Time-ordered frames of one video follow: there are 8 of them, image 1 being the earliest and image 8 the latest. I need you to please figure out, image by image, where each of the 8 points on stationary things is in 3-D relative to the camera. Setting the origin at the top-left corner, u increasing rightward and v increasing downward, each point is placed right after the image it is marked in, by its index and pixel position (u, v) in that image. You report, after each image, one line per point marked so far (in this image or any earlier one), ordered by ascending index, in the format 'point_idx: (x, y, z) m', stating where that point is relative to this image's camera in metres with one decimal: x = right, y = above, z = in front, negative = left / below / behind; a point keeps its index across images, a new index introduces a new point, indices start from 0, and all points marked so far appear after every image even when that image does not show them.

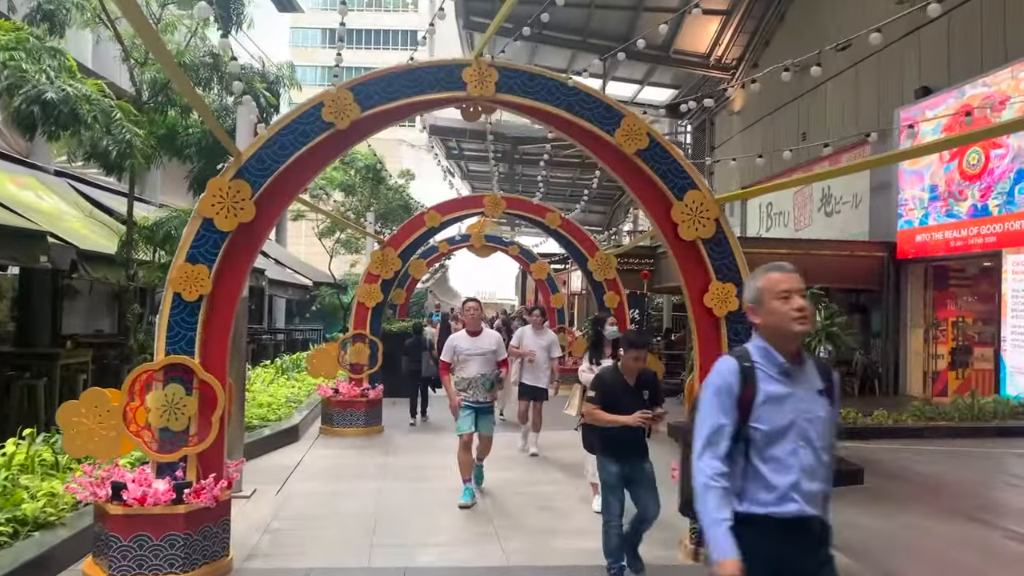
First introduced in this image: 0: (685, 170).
0: (+1.1, +0.8, +5.1) m
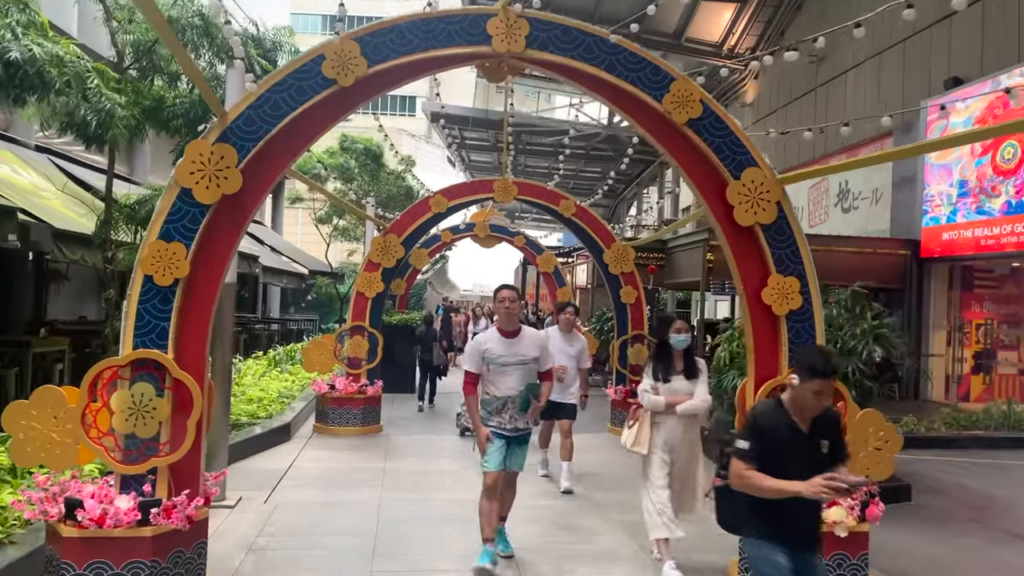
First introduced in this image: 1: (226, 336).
0: (+1.3, +0.8, +4.4) m
1: (-2.2, -0.4, +6.0) m
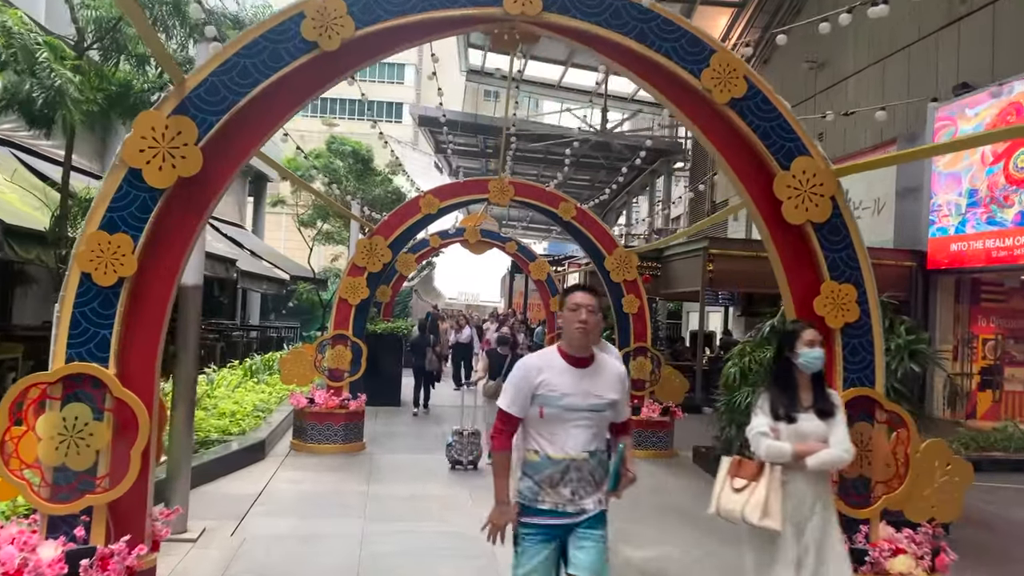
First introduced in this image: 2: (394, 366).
0: (+1.3, +0.8, +3.8) m
1: (-2.2, -0.4, +5.3) m
2: (-1.9, -1.3, +12.8) m
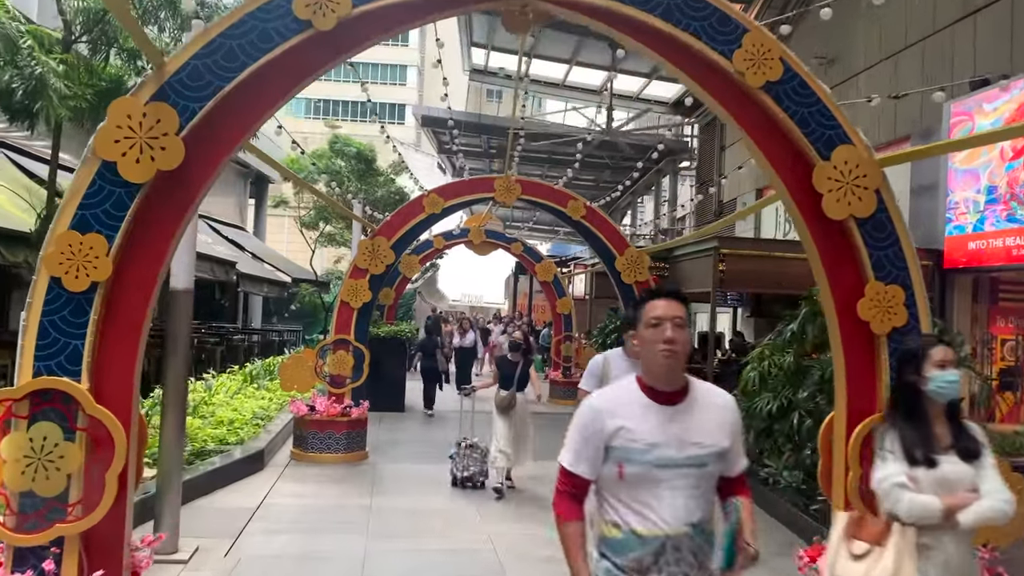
0: (+1.4, +0.8, +3.4) m
1: (-2.1, -0.4, +5.0) m
2: (-1.8, -1.3, +12.5) m
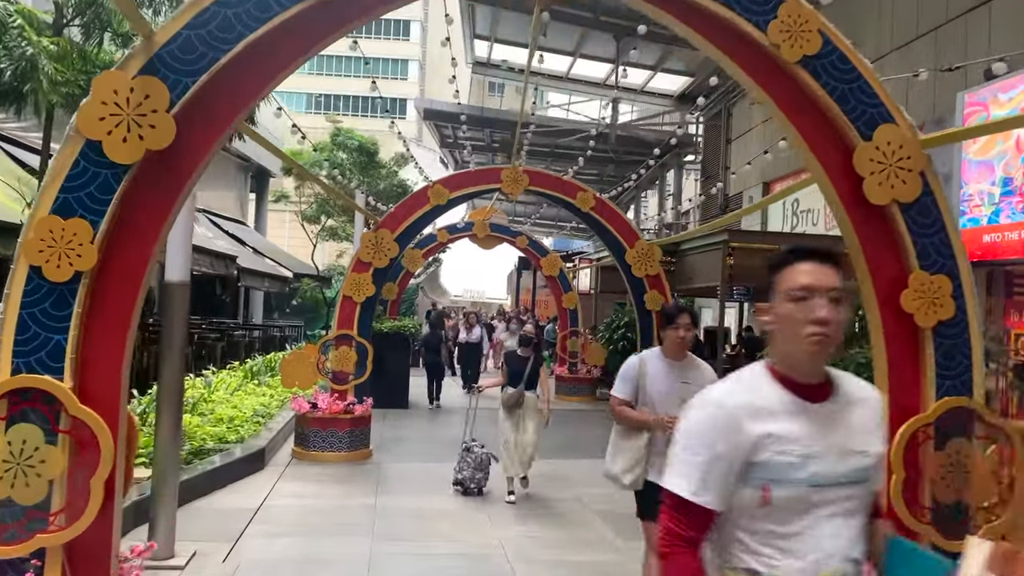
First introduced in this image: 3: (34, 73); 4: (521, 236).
0: (+1.5, +0.8, +3.2) m
1: (-2.0, -0.4, +4.8) m
2: (-1.7, -1.2, +12.3) m
3: (-3.7, +1.6, +6.1) m
4: (+0.2, +1.0, +14.6) m
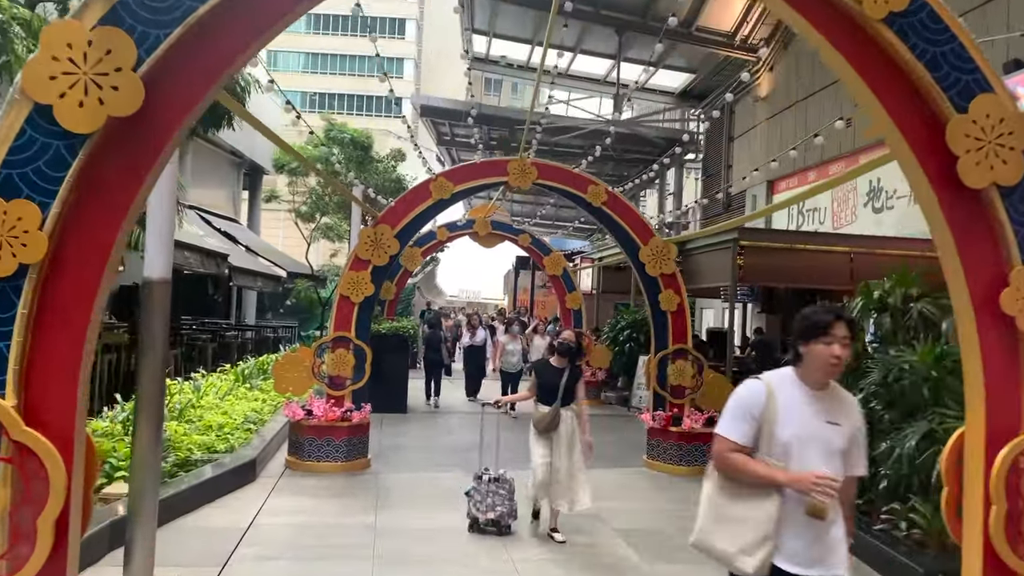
0: (+1.6, +0.8, +2.7) m
1: (-1.9, -0.4, +4.3) m
2: (-1.7, -1.2, +11.8) m
3: (-3.6, +1.7, +5.6) m
4: (+0.2, +1.0, +14.1) m
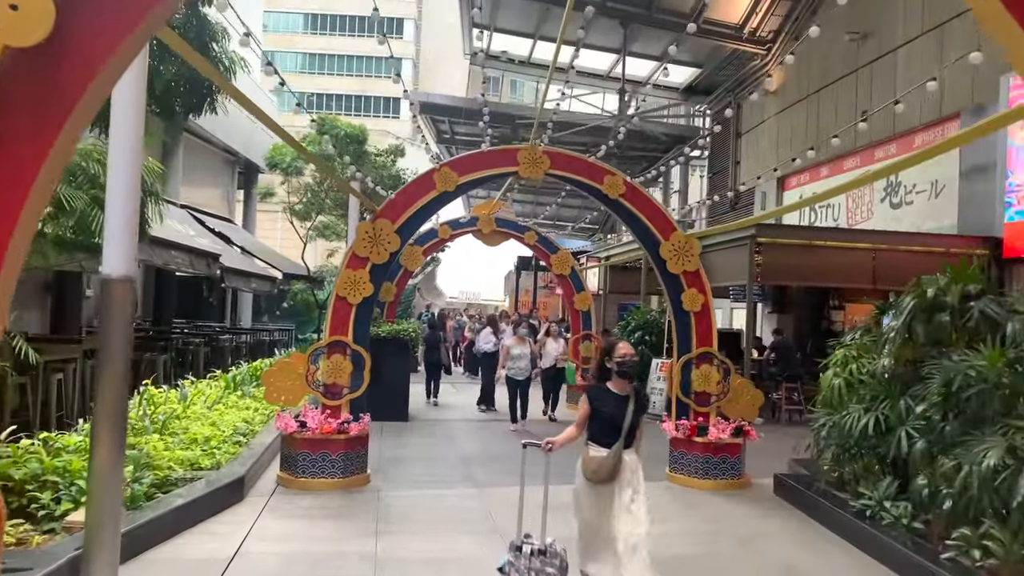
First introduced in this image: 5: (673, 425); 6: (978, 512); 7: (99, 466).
0: (+1.7, +0.8, +2.1) m
1: (-1.8, -0.4, +3.6) m
2: (-1.6, -1.2, +11.1) m
3: (-3.5, +1.6, +5.0) m
4: (+0.3, +1.0, +13.5) m
5: (+1.6, -1.3, +7.7) m
6: (+2.7, -1.3, +4.7) m
7: (-1.9, -0.9, +3.7) m
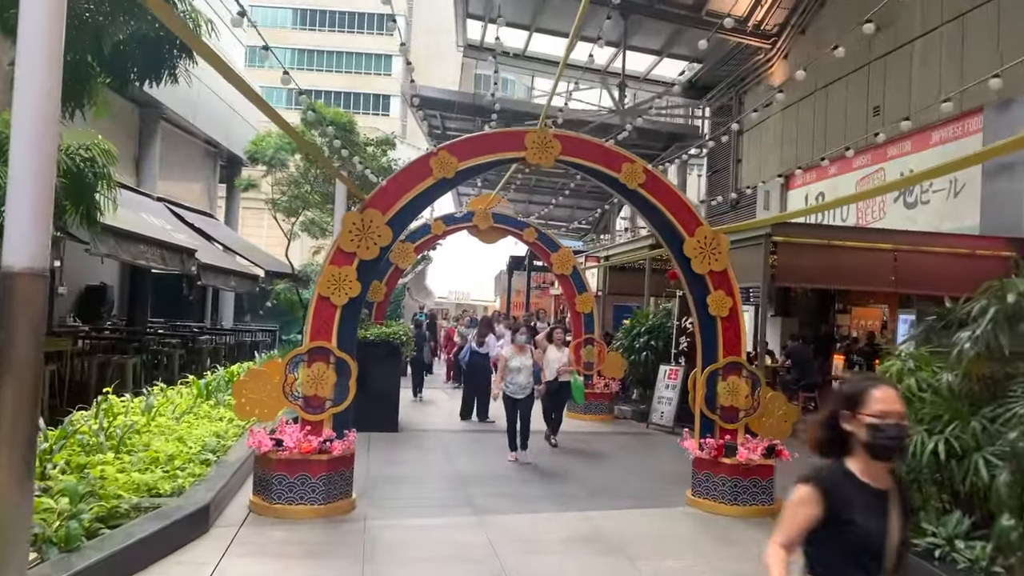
0: (+1.8, +0.8, +1.3) m
1: (-1.7, -0.3, +2.8) m
2: (-1.6, -1.2, +10.3) m
3: (-3.4, +1.7, +4.1) m
4: (+0.3, +1.0, +12.6) m
5: (+1.6, -1.3, +6.8) m
6: (+2.8, -1.4, +3.9) m
7: (-1.8, -0.9, +2.8) m
